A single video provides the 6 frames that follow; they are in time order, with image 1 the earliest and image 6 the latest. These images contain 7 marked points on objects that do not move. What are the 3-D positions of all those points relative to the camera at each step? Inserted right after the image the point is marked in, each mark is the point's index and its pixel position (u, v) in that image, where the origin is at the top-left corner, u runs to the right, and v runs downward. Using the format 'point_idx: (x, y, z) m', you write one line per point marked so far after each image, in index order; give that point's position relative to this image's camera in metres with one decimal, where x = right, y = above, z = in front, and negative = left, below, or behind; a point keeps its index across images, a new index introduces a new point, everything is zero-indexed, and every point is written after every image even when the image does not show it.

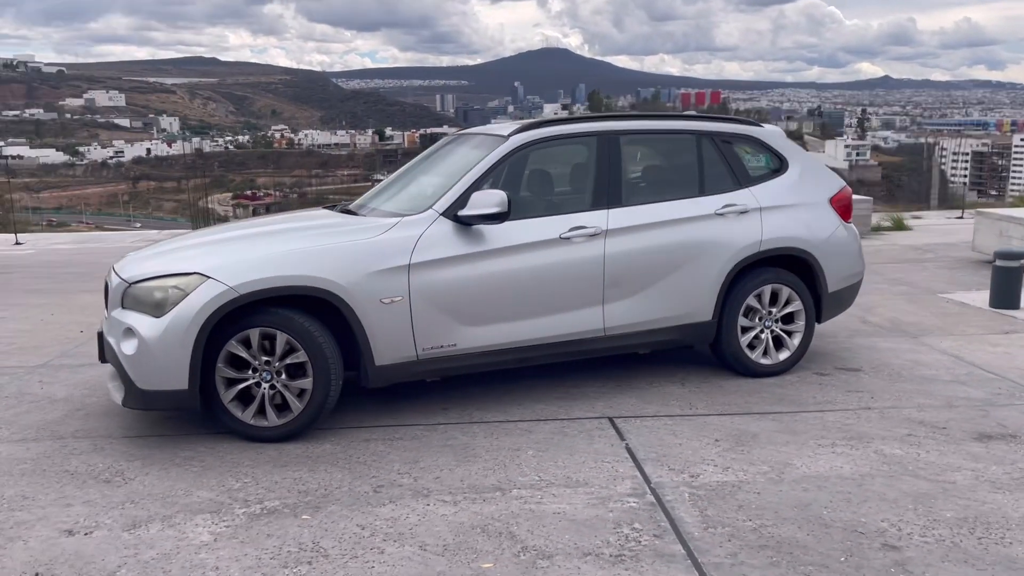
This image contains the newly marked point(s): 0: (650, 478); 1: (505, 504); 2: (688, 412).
0: (+0.6, -0.9, +4.2) m
1: (0.0, -0.9, +3.9) m
2: (+1.0, -0.7, +5.2) m
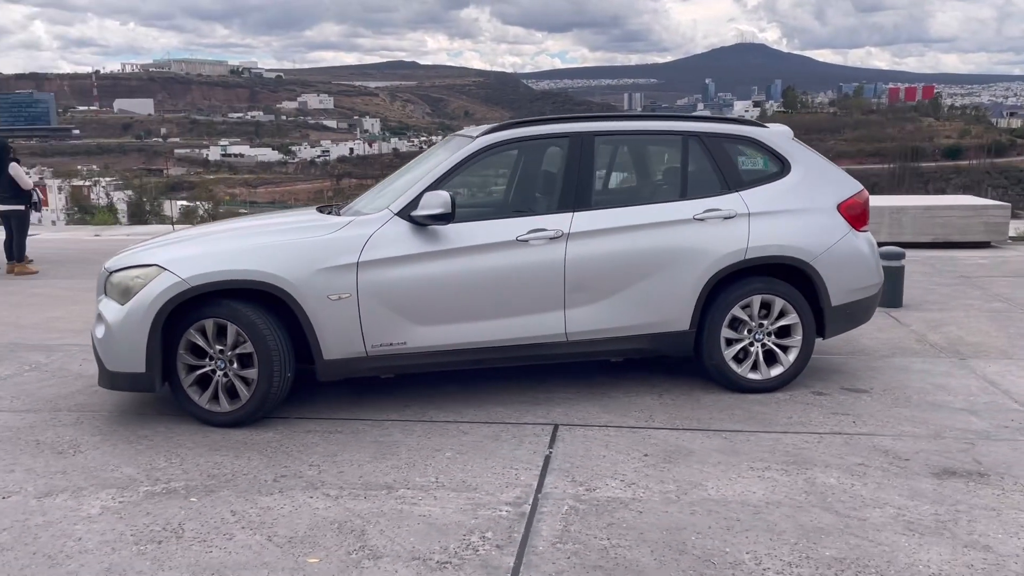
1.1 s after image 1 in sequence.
0: (+0.1, -0.9, +4.1) m
1: (-0.6, -1.0, +3.9) m
2: (+0.7, -0.8, +5.0) m
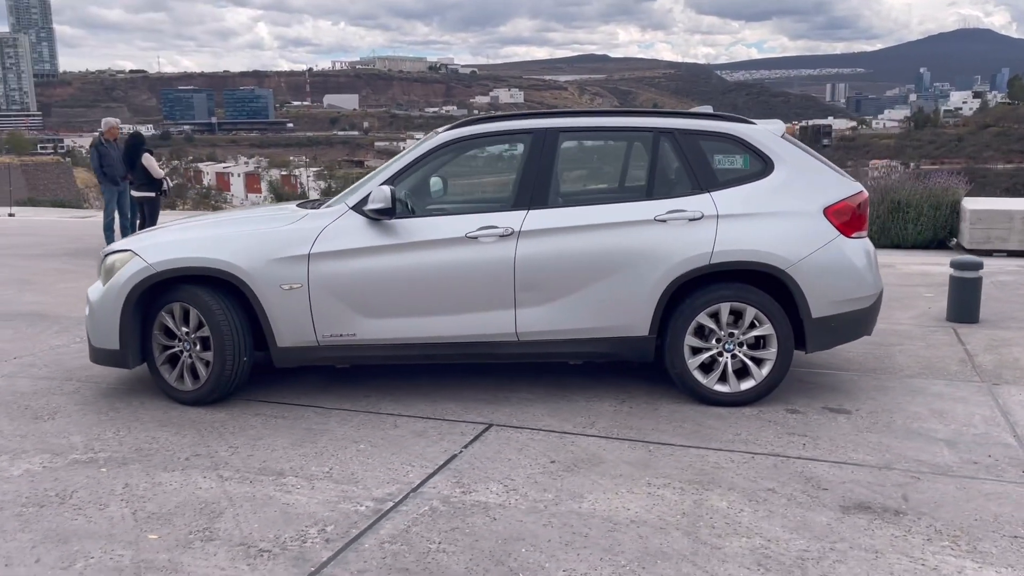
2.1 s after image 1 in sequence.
0: (-0.4, -0.9, +4.1) m
1: (-1.2, -0.9, +4.1) m
2: (+0.3, -0.8, +4.8) m
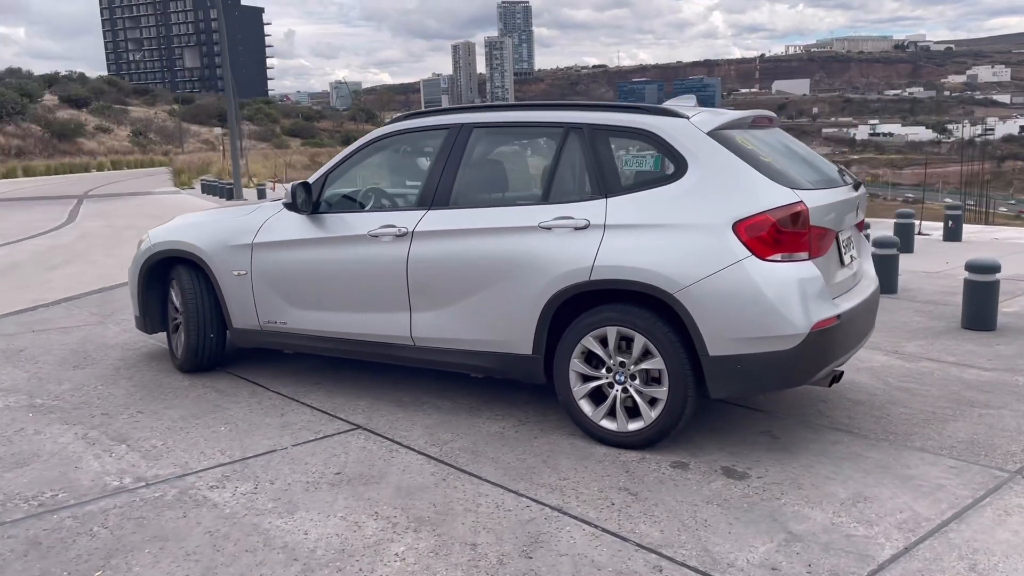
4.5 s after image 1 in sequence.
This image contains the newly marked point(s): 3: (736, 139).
0: (-1.5, -0.9, +4.2) m
1: (-2.2, -0.8, +4.6) m
2: (-0.5, -0.8, +4.6) m
3: (+1.1, +0.7, +4.4) m
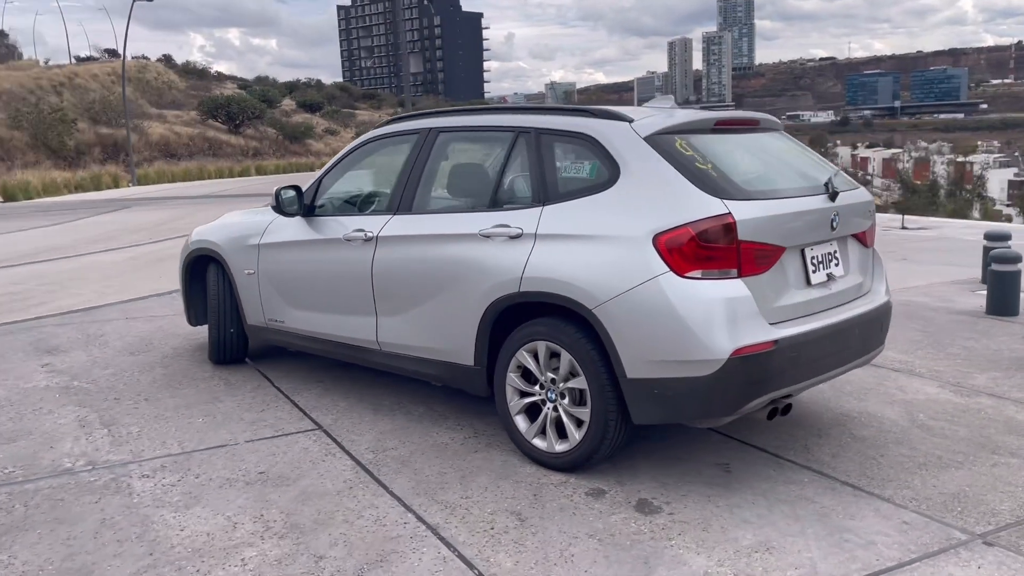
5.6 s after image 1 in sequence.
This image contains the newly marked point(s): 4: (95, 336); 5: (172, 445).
0: (-1.9, -0.9, +4.5) m
1: (-2.4, -0.8, +5.0) m
2: (-0.8, -0.8, +4.6) m
3: (+0.8, +0.7, +4.0) m
4: (-3.5, -0.4, +7.4) m
5: (-1.8, -0.8, +4.7) m
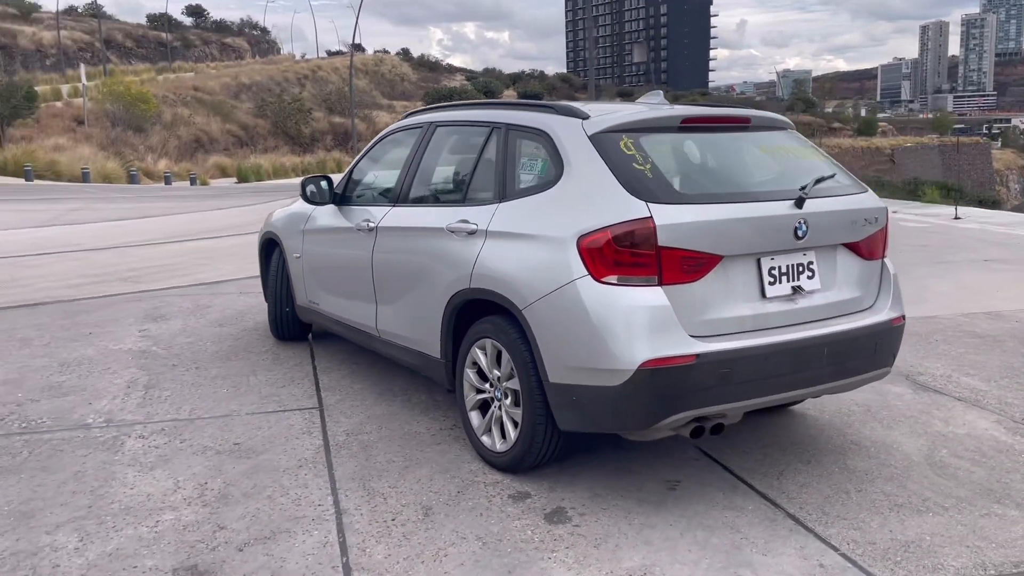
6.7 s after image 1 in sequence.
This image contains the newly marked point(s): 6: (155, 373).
0: (-2.0, -0.8, +4.9) m
1: (-2.5, -0.7, +5.5) m
2: (-1.0, -0.8, +4.8) m
3: (+0.5, +0.6, +3.9) m
4: (-2.9, -0.2, +8.2) m
5: (-1.9, -0.7, +5.2) m
6: (-2.4, -0.6, +6.0) m
